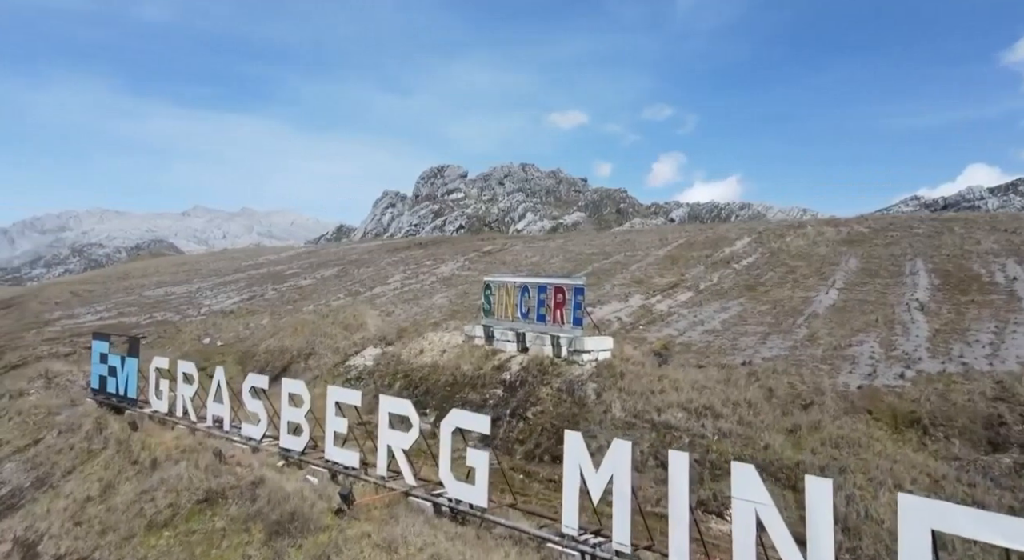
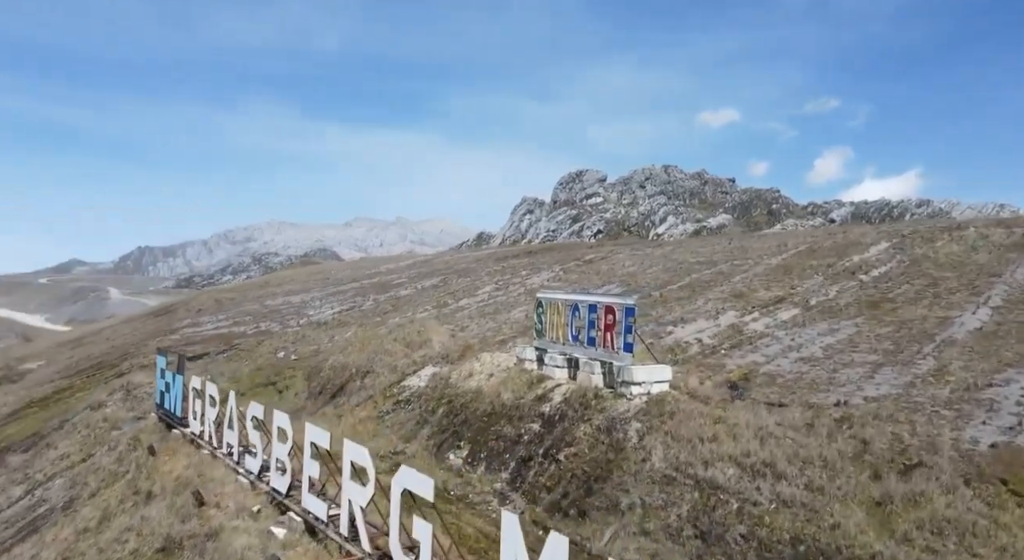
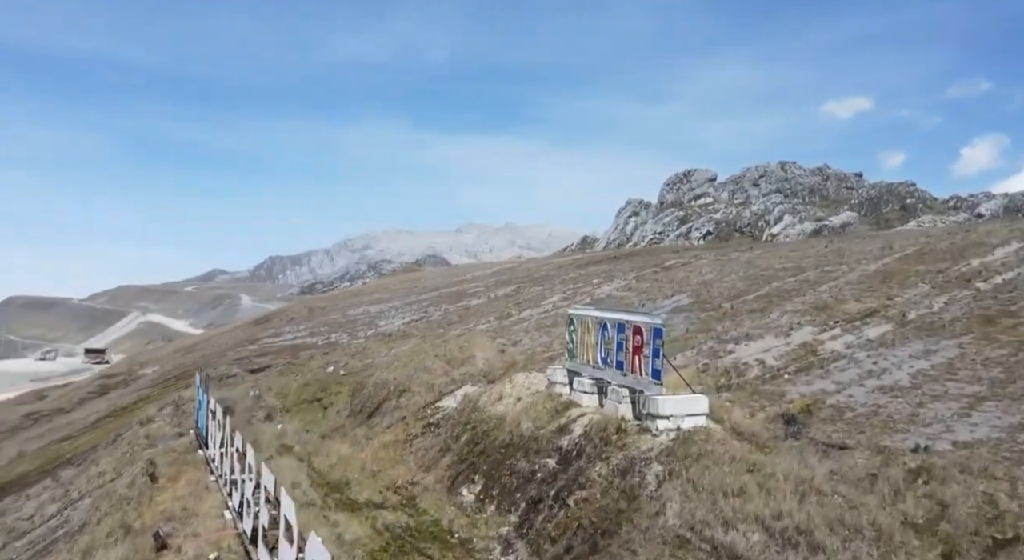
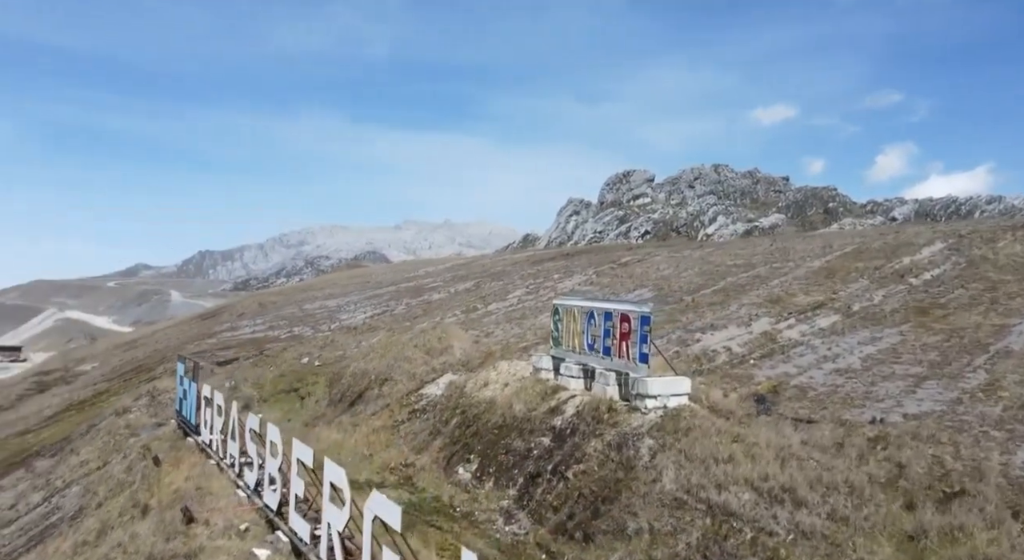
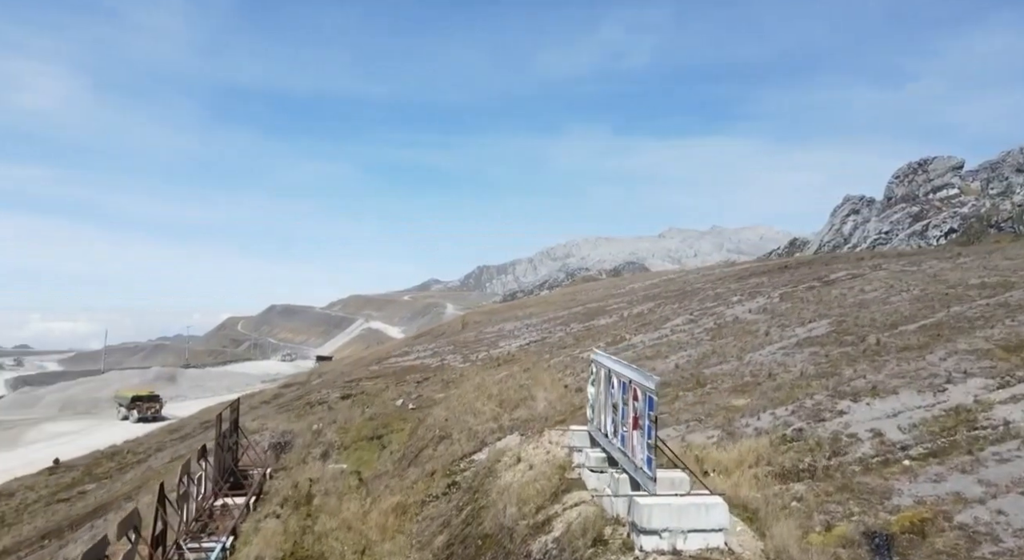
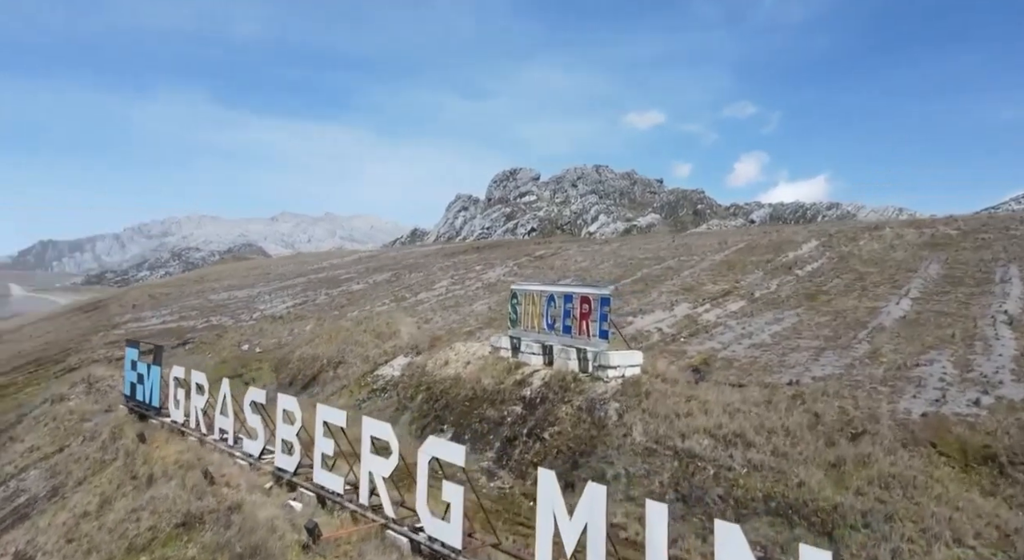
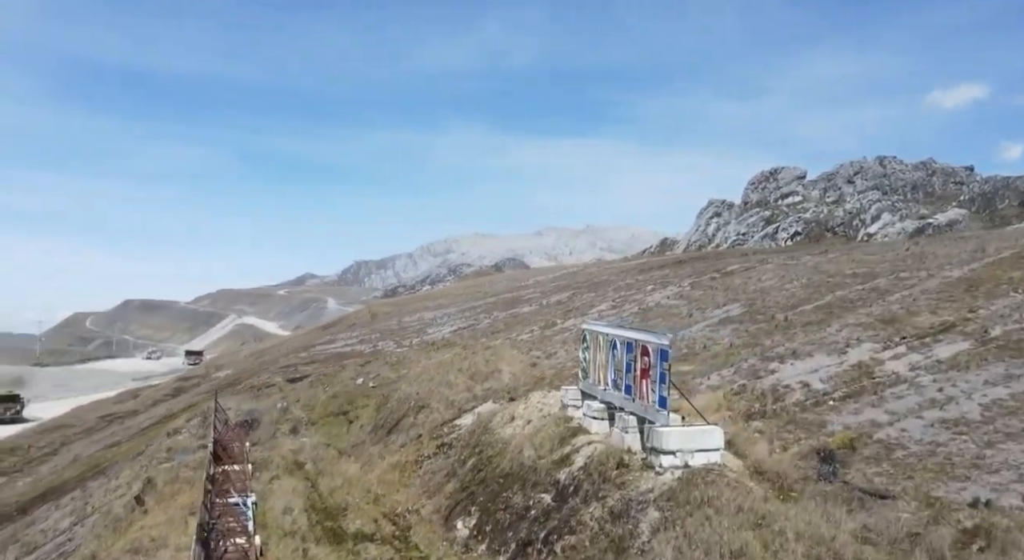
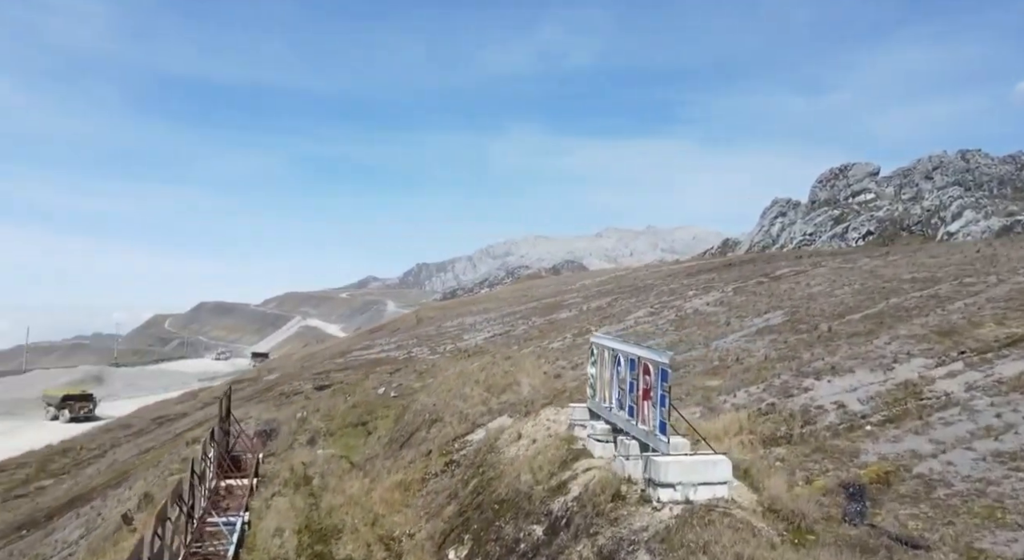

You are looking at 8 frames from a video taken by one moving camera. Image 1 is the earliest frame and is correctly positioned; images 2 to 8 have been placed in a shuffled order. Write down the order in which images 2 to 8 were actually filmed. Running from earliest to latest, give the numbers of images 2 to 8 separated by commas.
6, 2, 4, 3, 7, 8, 5
